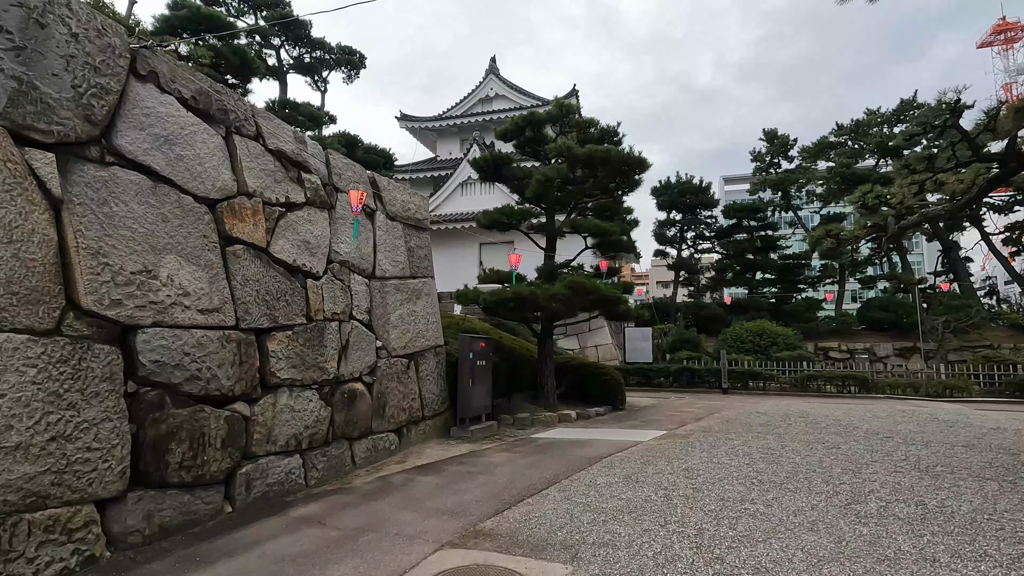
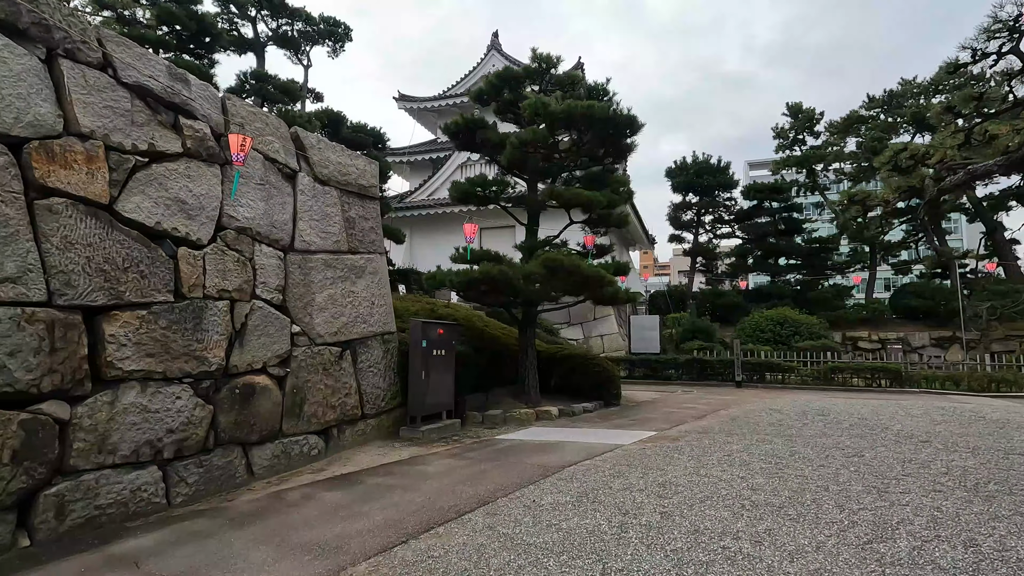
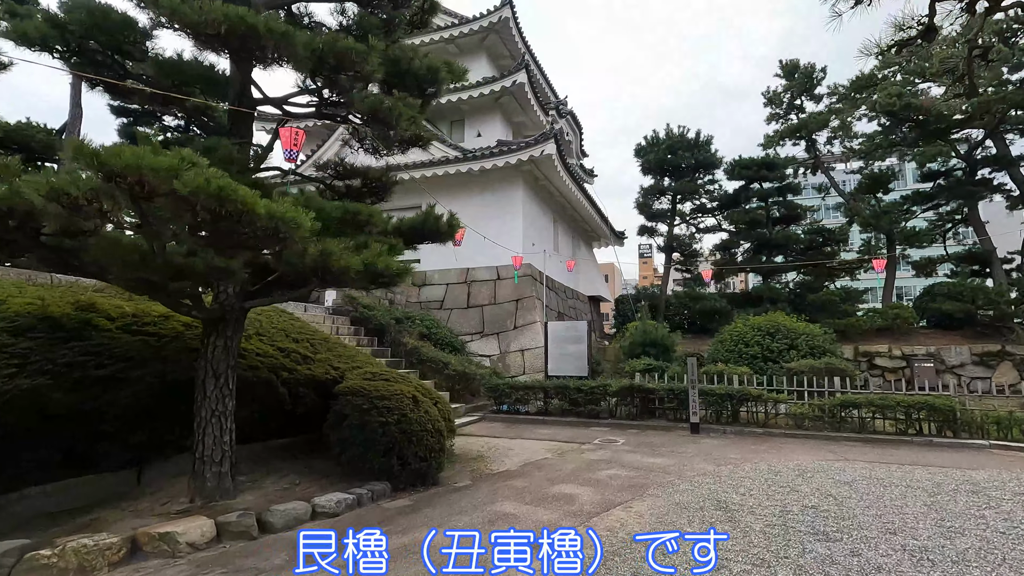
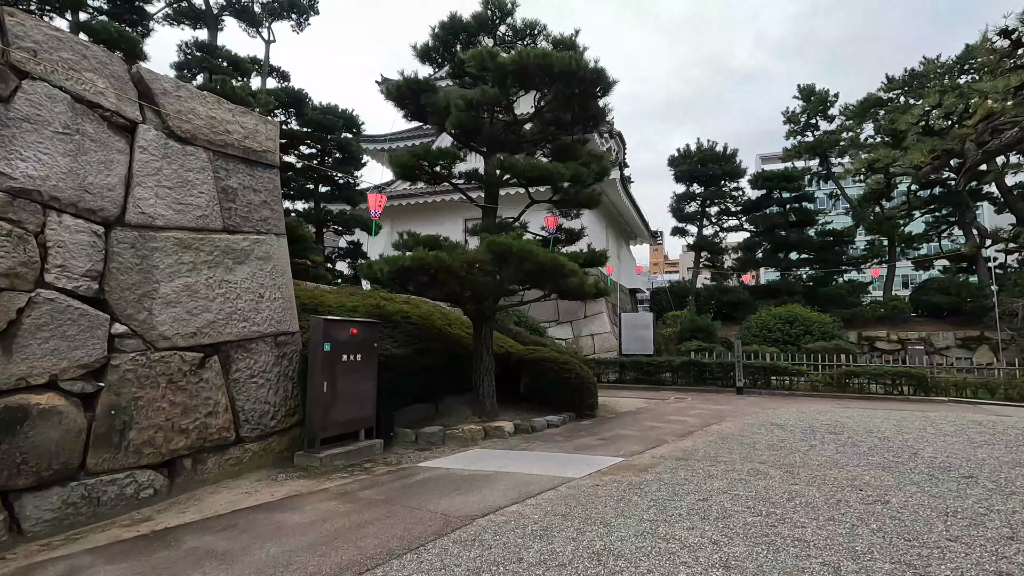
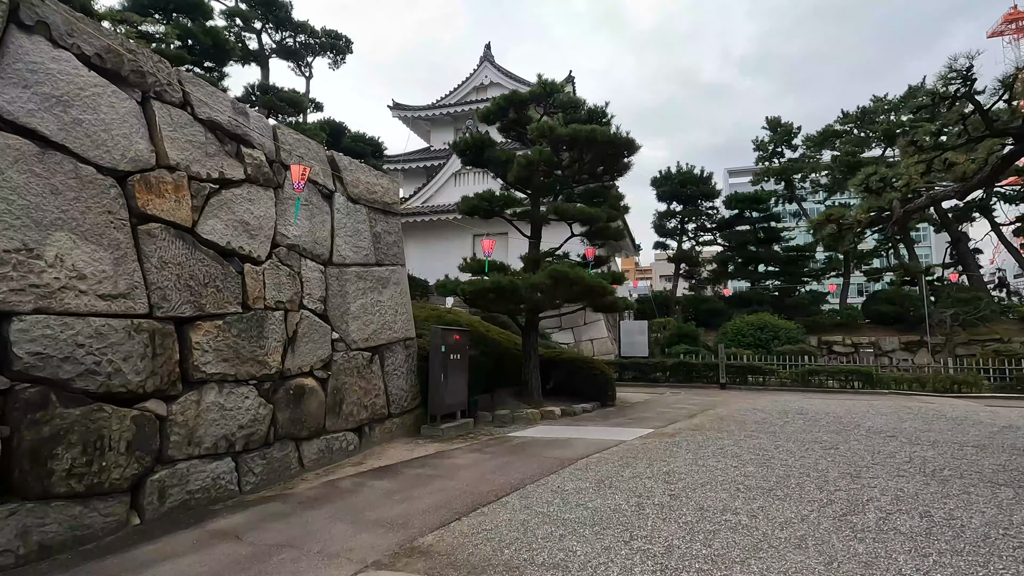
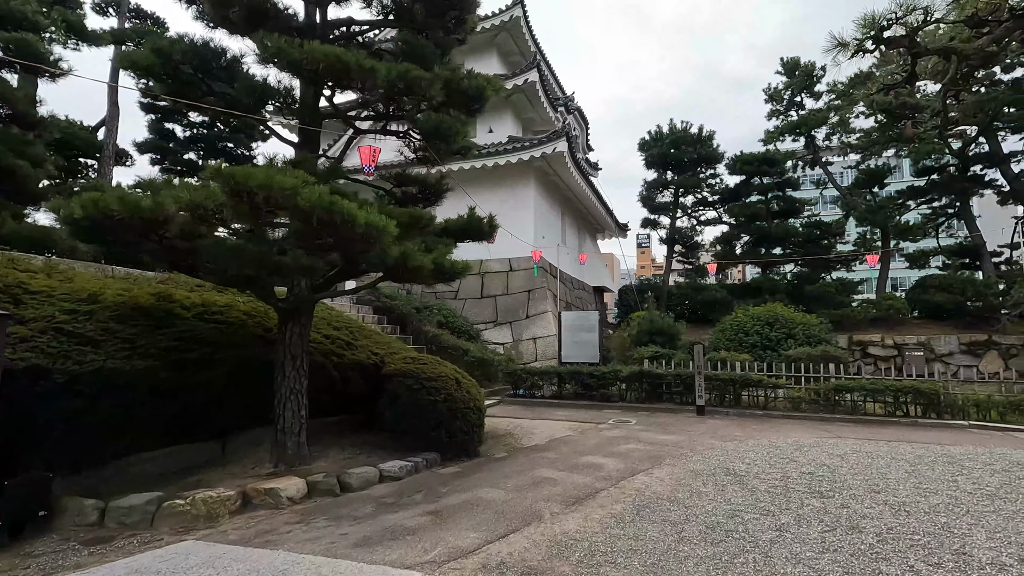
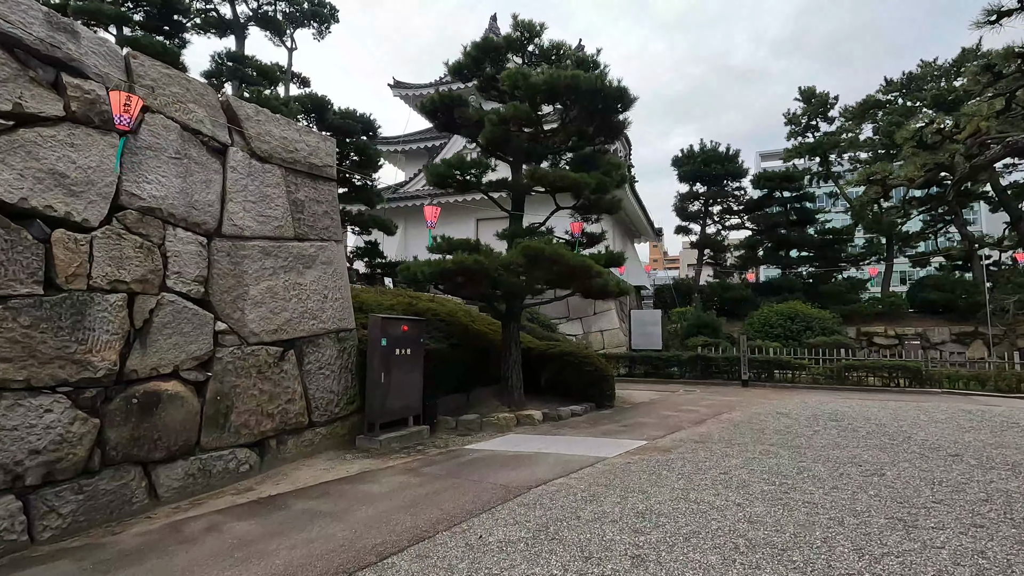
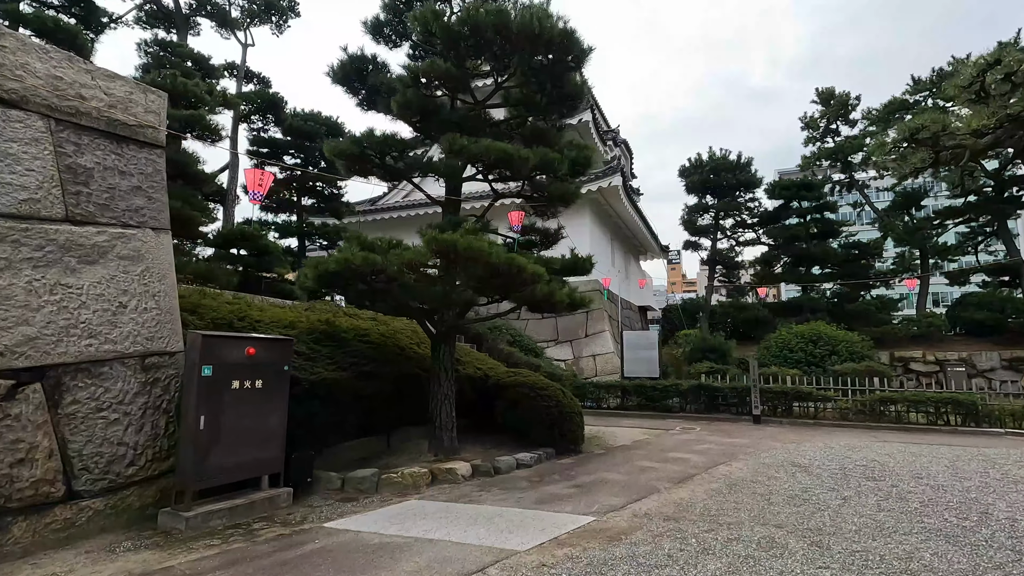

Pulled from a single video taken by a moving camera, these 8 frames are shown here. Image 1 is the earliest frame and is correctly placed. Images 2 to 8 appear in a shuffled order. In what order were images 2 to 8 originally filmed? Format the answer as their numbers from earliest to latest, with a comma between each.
5, 2, 7, 4, 8, 6, 3
